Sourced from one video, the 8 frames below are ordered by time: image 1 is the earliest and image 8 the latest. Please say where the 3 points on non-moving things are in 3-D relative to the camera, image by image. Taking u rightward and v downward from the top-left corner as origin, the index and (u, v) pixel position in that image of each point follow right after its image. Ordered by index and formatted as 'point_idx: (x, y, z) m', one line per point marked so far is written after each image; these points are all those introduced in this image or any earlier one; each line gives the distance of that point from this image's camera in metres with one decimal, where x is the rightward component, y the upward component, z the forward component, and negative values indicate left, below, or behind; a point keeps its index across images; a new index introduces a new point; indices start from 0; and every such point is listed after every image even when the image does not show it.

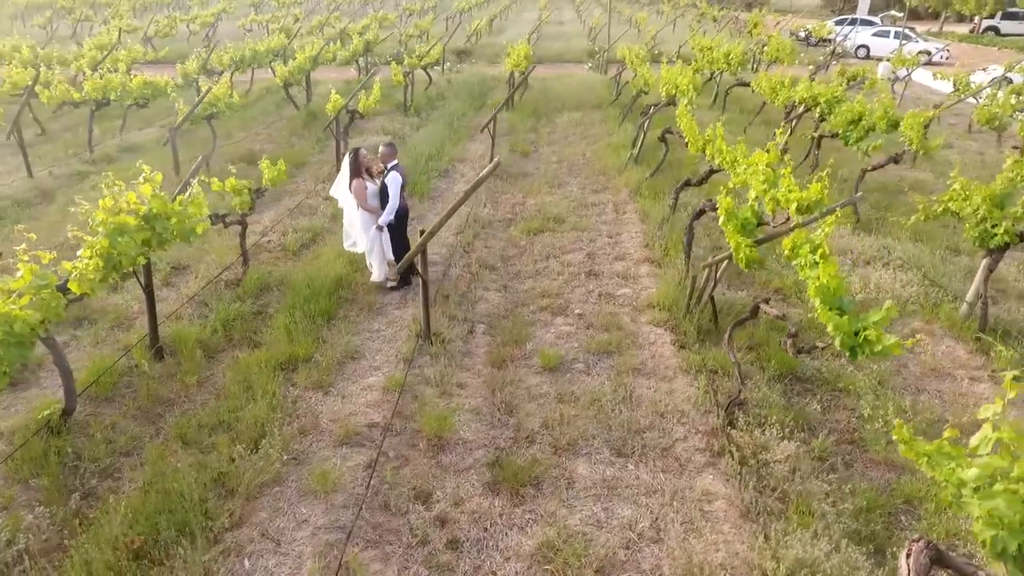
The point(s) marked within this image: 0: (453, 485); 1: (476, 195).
0: (-0.4, -1.4, +4.6) m
1: (-0.6, +1.4, +10.1) m
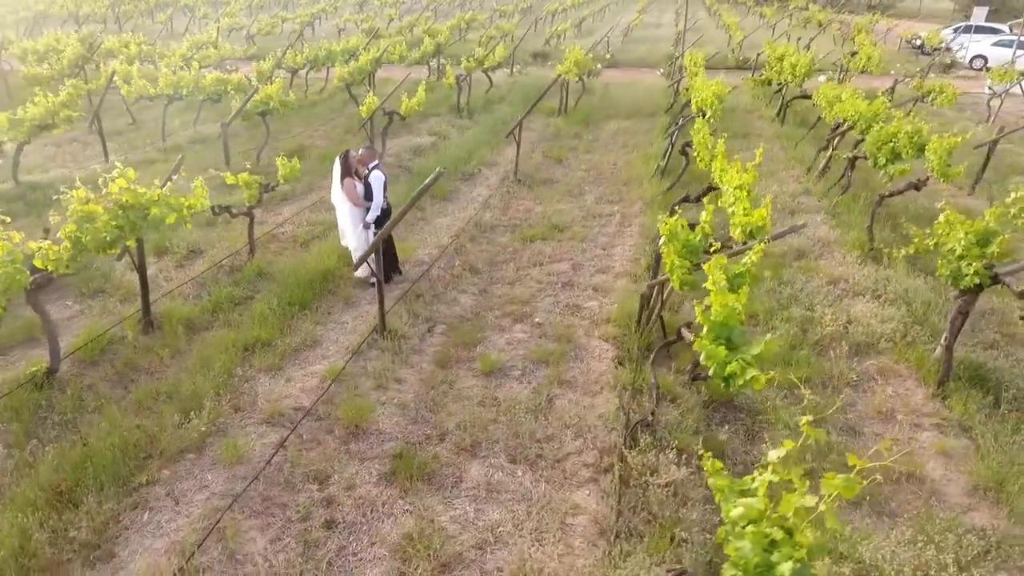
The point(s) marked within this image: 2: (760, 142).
0: (-1.2, -1.4, +4.9) m
1: (-0.4, +1.4, +10.4) m
2: (+5.6, +3.3, +14.3) m
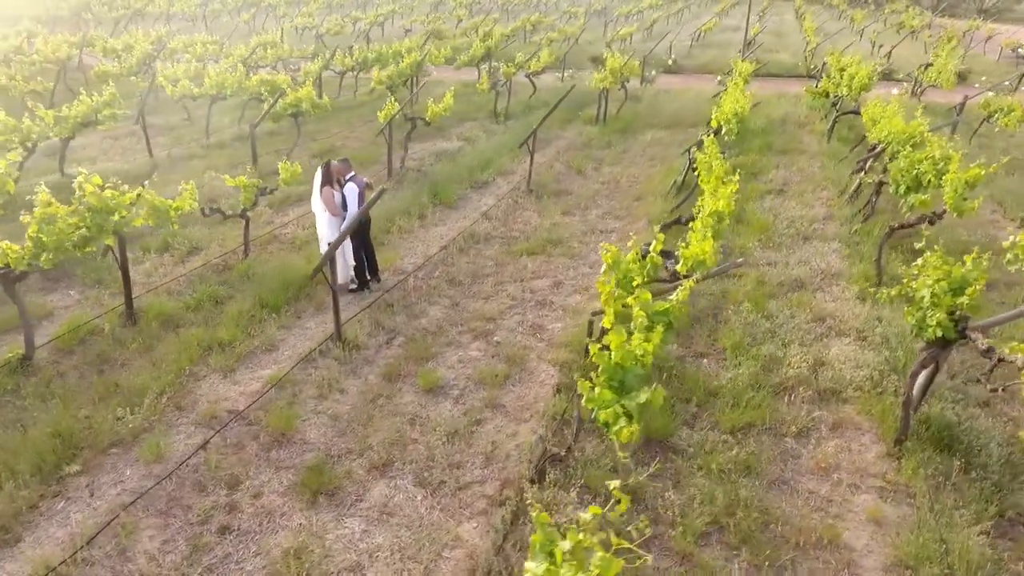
0: (-2.0, -1.5, +5.1) m
1: (-0.3, +1.3, +10.4) m
2: (+6.1, +2.7, +13.6) m
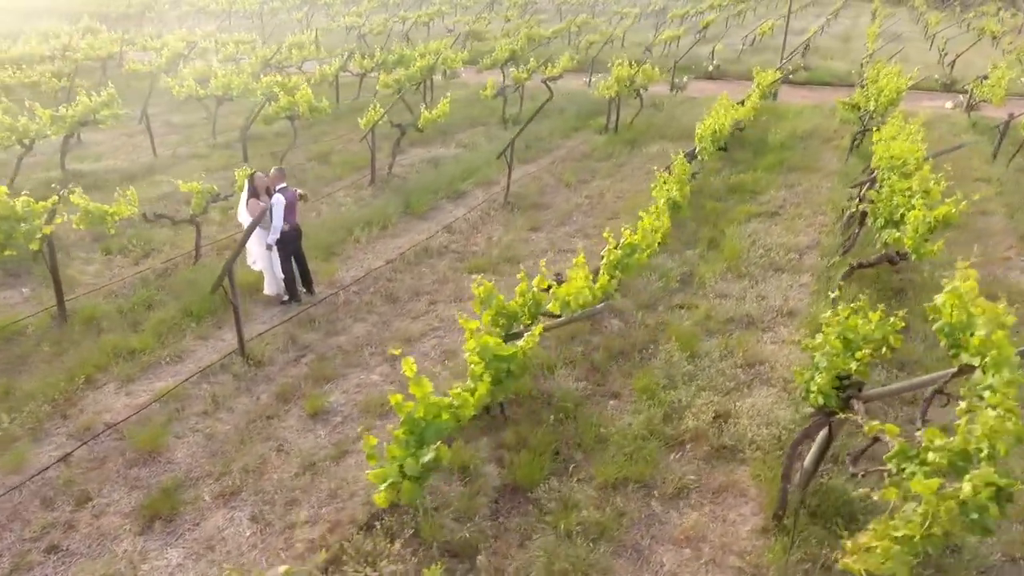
0: (-3.2, -1.7, +5.1) m
1: (-0.9, +1.0, +10.2) m
2: (+5.9, +2.2, +12.7) m
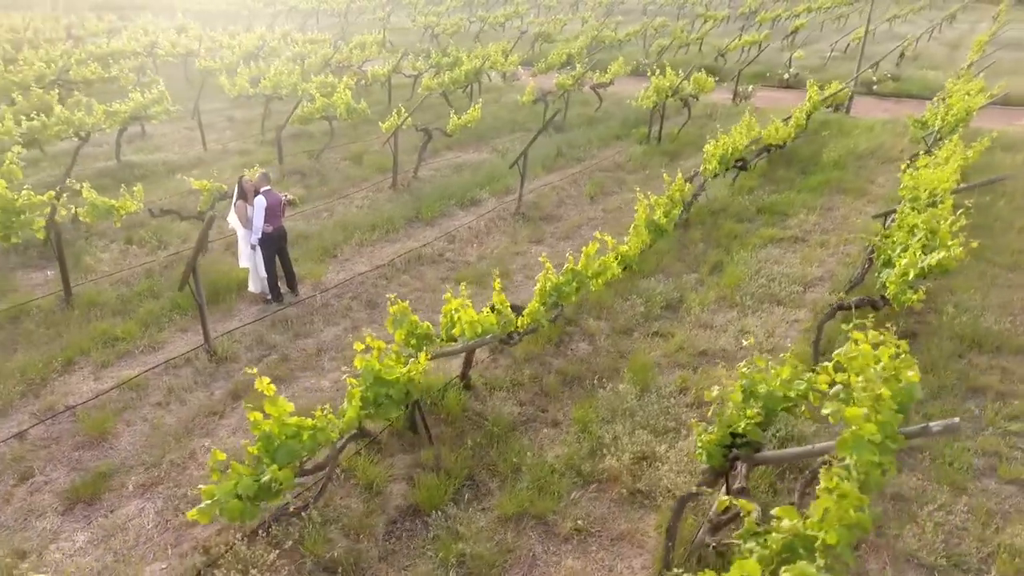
0: (-4.0, -1.6, +5.5) m
1: (-0.8, +0.9, +10.2) m
2: (+6.3, +1.6, +11.8) m
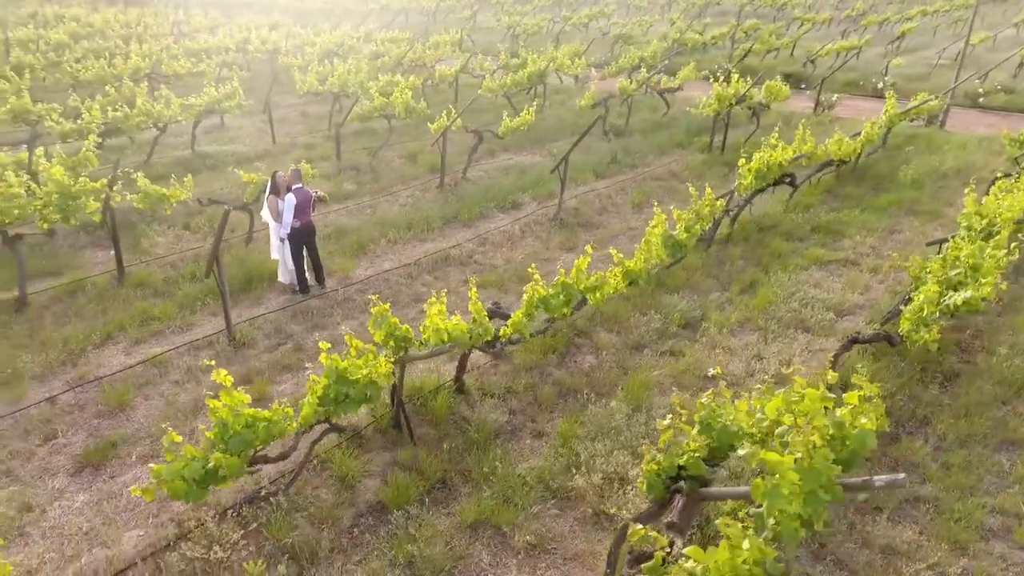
0: (-4.2, -1.4, +6.0) m
1: (-0.3, +0.9, +10.3) m
2: (+7.0, +1.1, +11.0) m
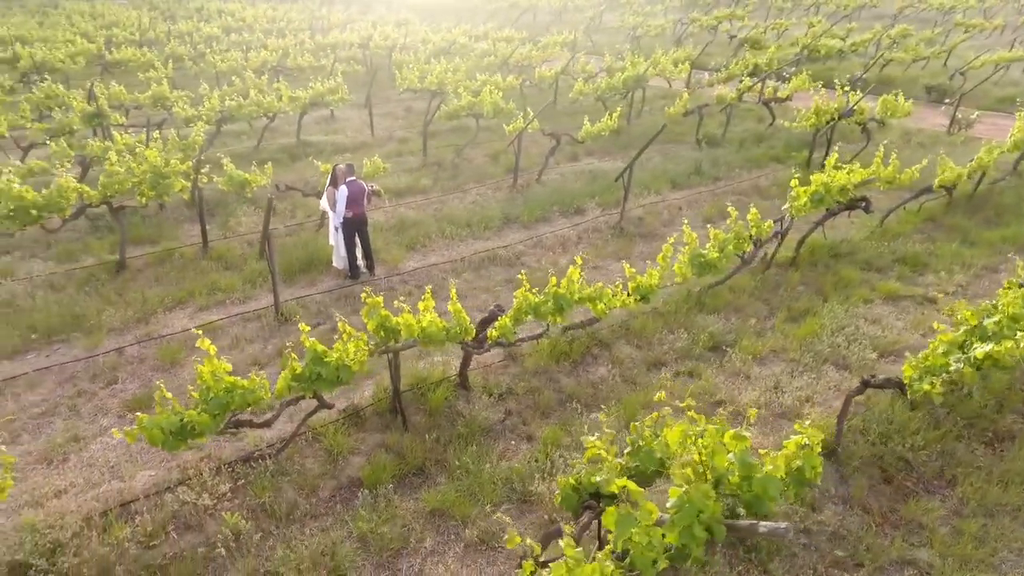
0: (-4.2, -1.1, +7.0) m
1: (+0.6, +0.8, +10.5) m
2: (+7.9, +0.3, +9.8) m
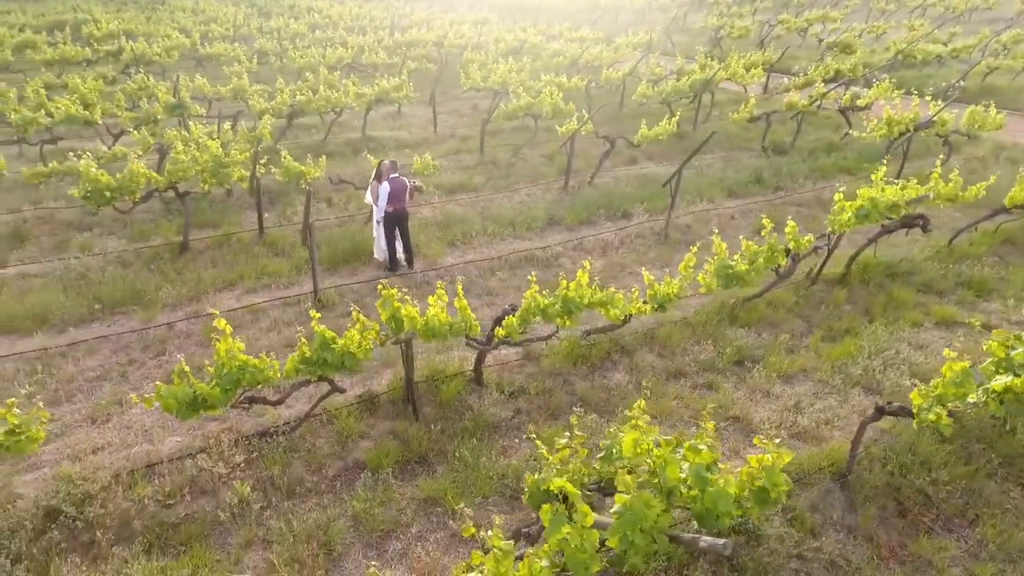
0: (-4.0, -0.8, +7.6) m
1: (+1.2, +0.8, +10.5) m
2: (+8.4, -0.1, +8.9) m
